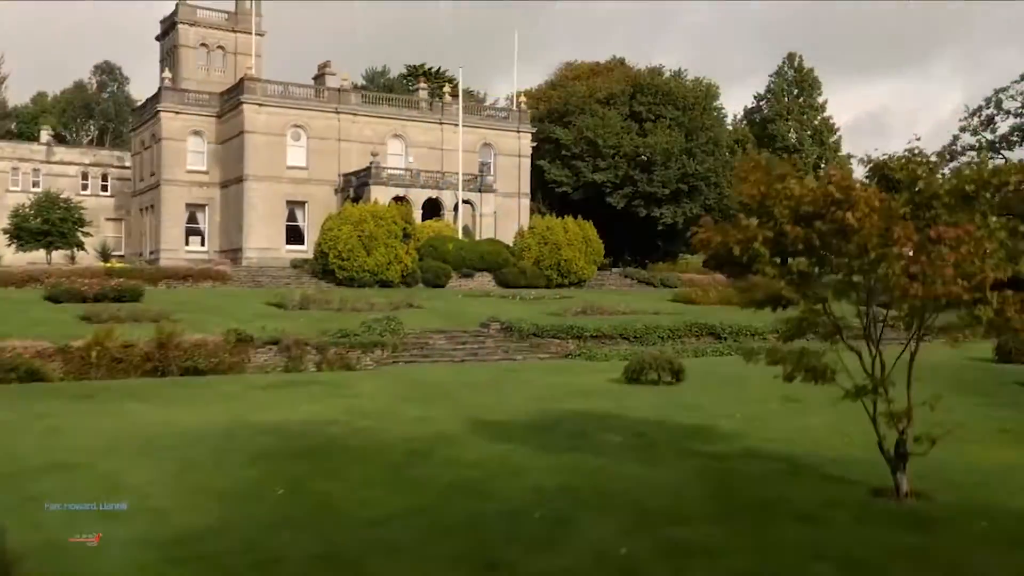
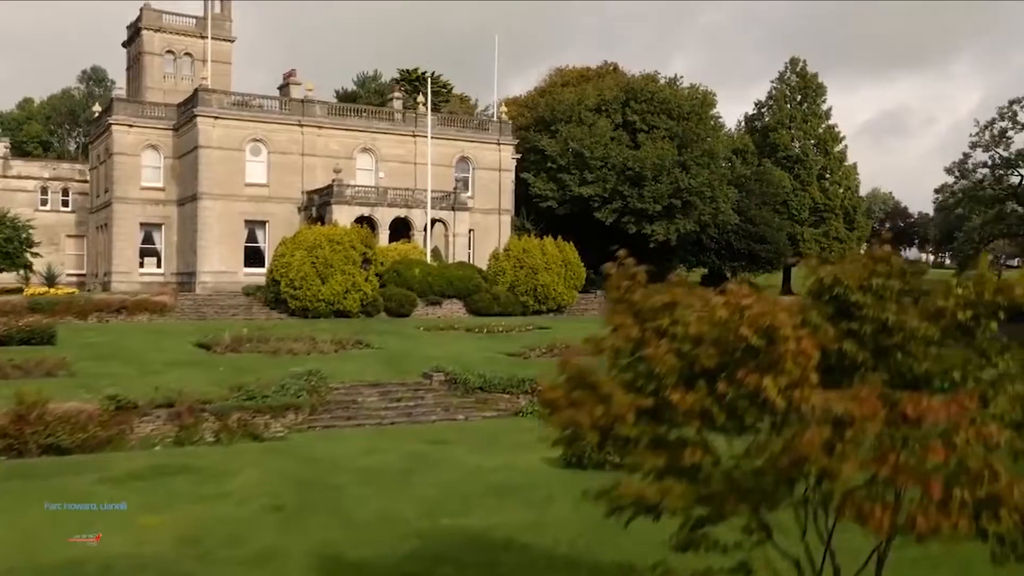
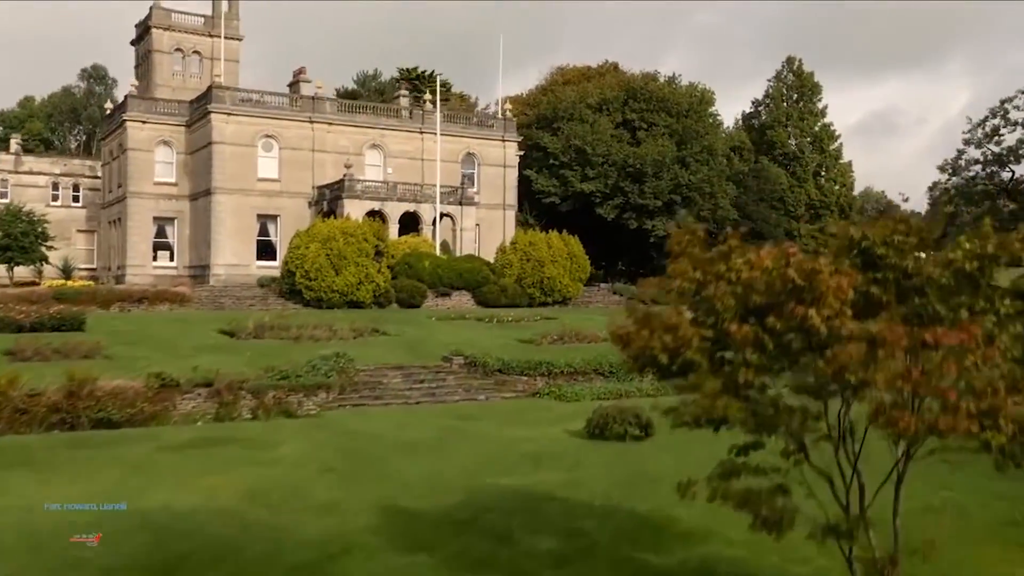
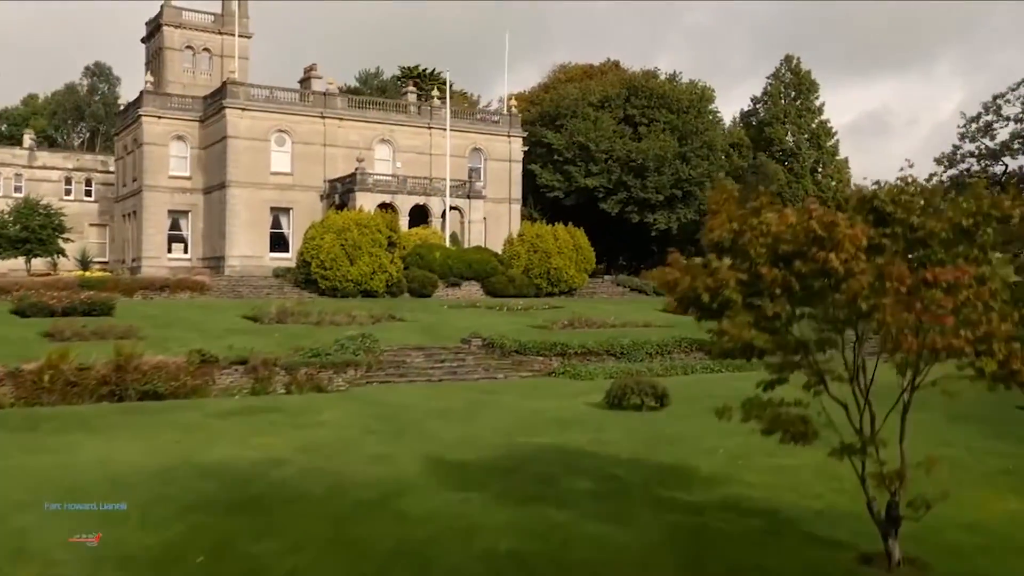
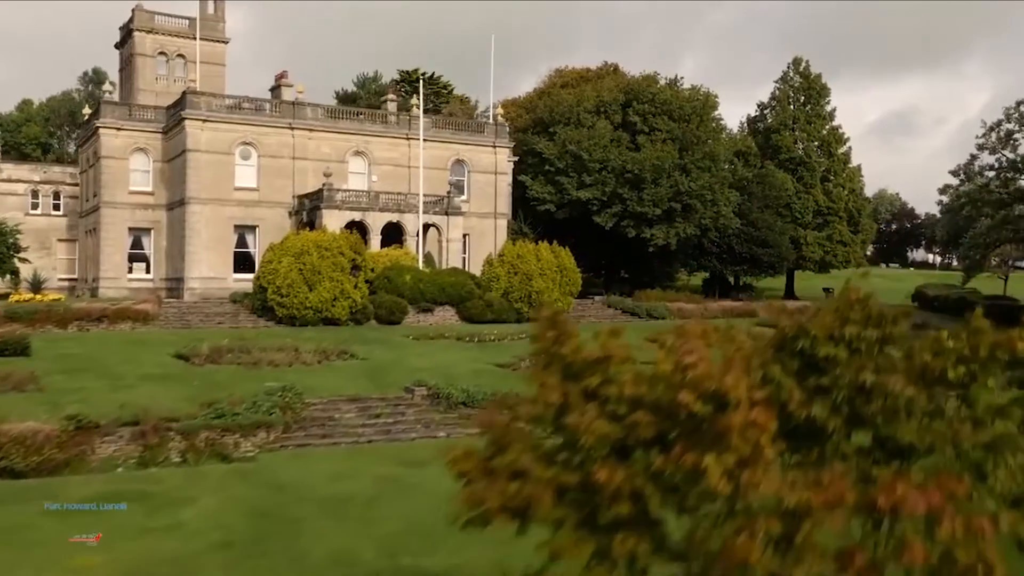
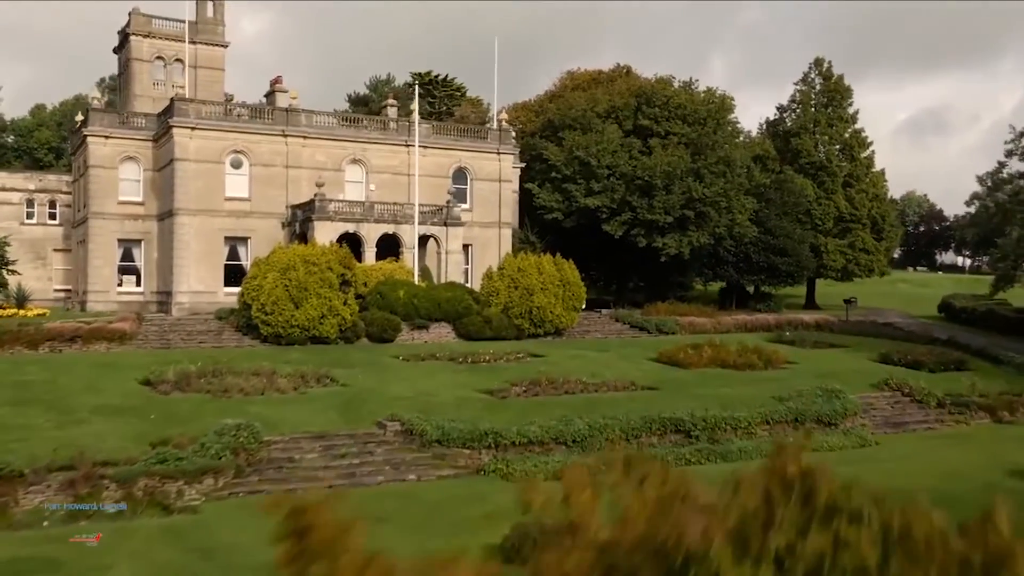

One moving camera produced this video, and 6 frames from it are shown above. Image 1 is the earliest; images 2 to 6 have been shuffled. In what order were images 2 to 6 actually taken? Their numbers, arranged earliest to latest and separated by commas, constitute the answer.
4, 3, 2, 5, 6
